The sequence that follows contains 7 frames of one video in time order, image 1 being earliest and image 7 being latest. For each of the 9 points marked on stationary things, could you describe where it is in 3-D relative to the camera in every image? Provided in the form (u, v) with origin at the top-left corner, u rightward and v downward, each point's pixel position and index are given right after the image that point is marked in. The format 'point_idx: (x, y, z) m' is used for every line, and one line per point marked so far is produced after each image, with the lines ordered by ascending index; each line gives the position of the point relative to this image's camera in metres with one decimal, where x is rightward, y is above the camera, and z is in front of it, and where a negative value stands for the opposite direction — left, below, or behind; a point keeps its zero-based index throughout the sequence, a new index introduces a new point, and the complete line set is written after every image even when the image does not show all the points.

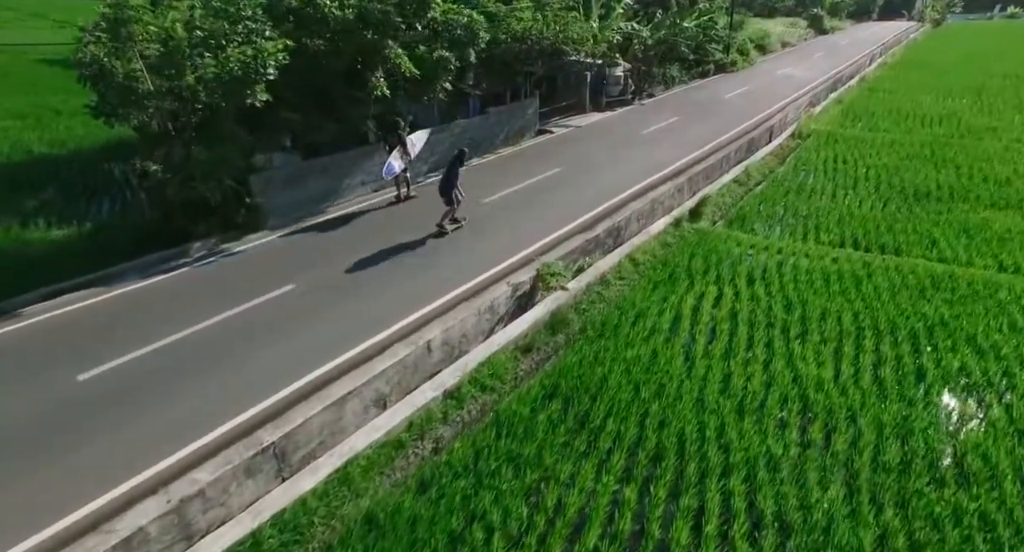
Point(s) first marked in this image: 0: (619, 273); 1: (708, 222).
0: (+1.6, 0.0, +9.2) m
1: (+3.7, +1.0, +11.4) m
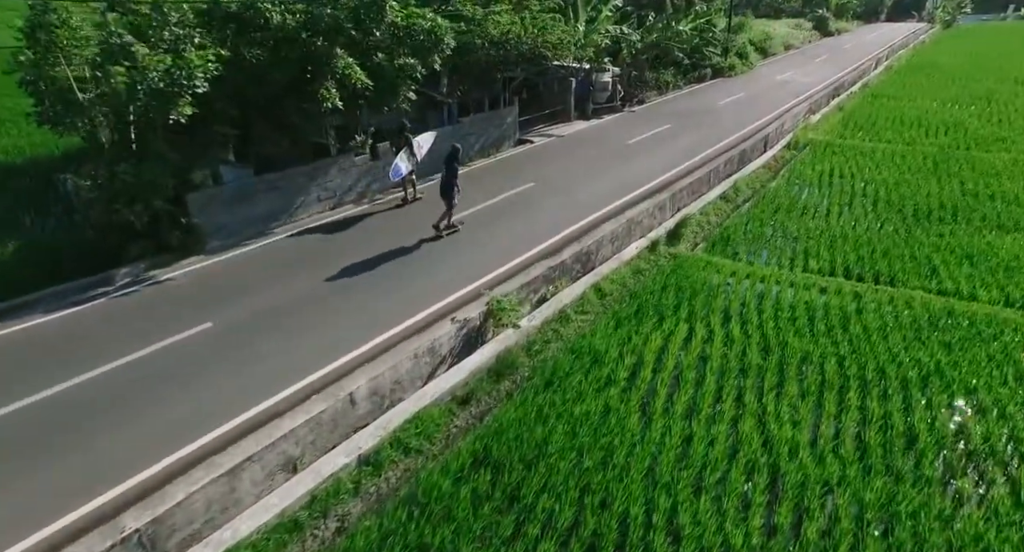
0: (+1.0, -0.4, +8.4) m
1: (+3.0, +0.5, +10.5) m
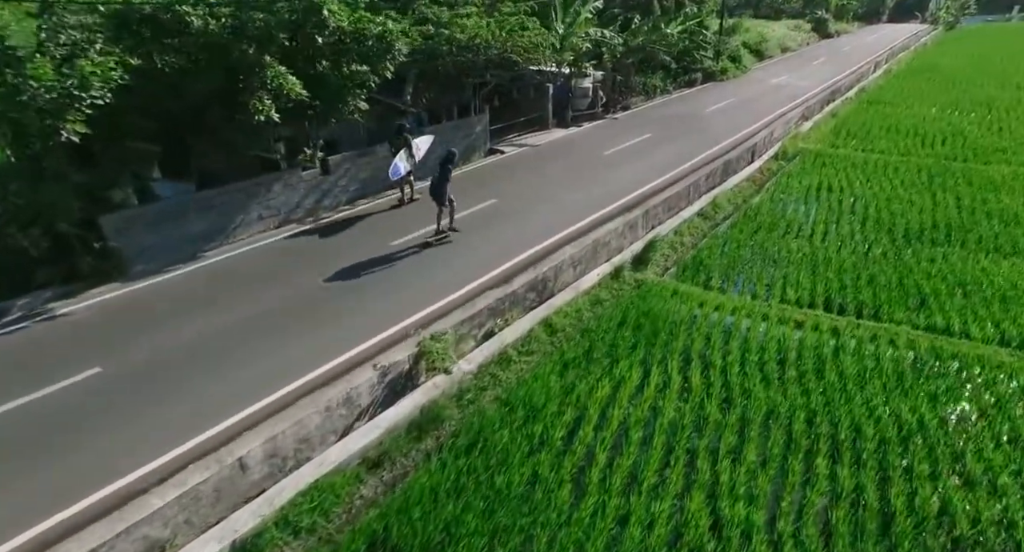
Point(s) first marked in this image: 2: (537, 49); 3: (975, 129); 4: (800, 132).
0: (+0.2, -0.9, +7.5) m
1: (+2.3, +0.1, +9.6) m
2: (+0.5, +5.5, +14.7) m
3: (+14.0, +4.4, +18.3) m
4: (+8.6, +4.3, +18.0) m
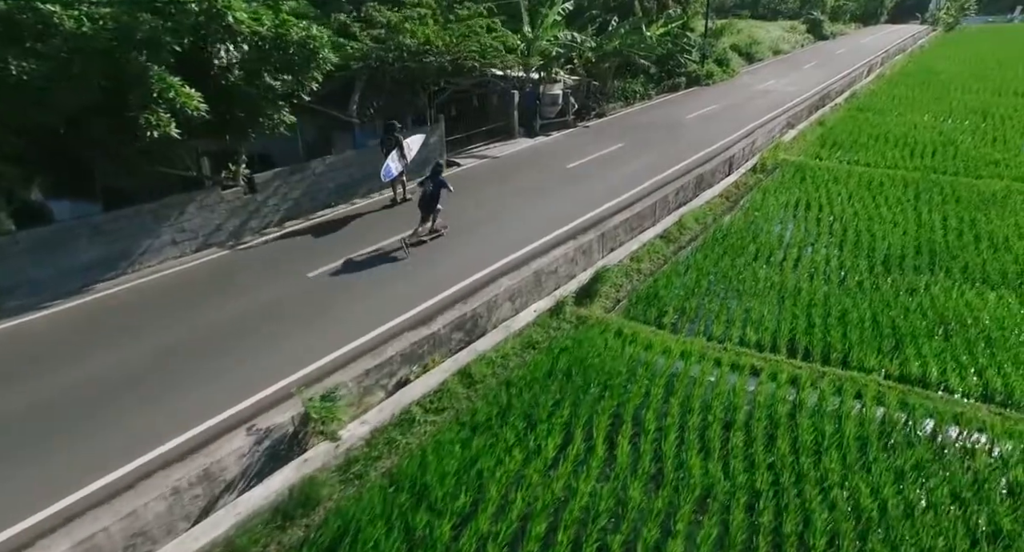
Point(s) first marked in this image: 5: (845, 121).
0: (-0.8, -1.3, +6.6) m
1: (+1.3, -0.4, +8.6) m
2: (-0.4, +5.0, +13.8) m
3: (+13.1, +3.9, +17.3) m
4: (+7.6, +3.8, +17.0) m
5: (+10.8, +5.0, +19.6) m
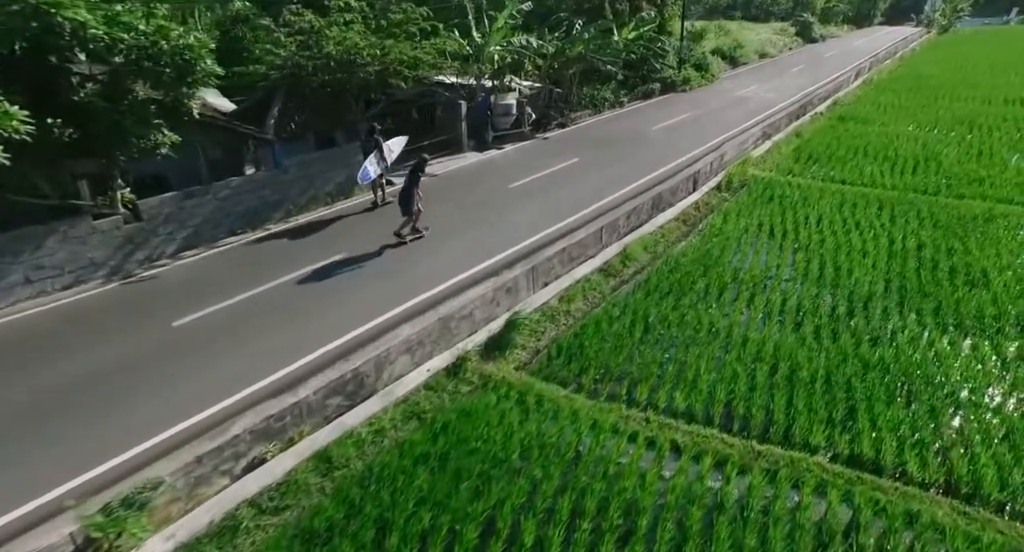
0: (-2.1, -2.0, +5.4) m
1: (0.0, -1.0, +7.5) m
2: (-1.7, +4.4, +12.6) m
3: (+11.8, +3.3, +16.2) m
4: (+6.3, +3.1, +15.8) m
5: (+9.5, +4.4, +18.4) m
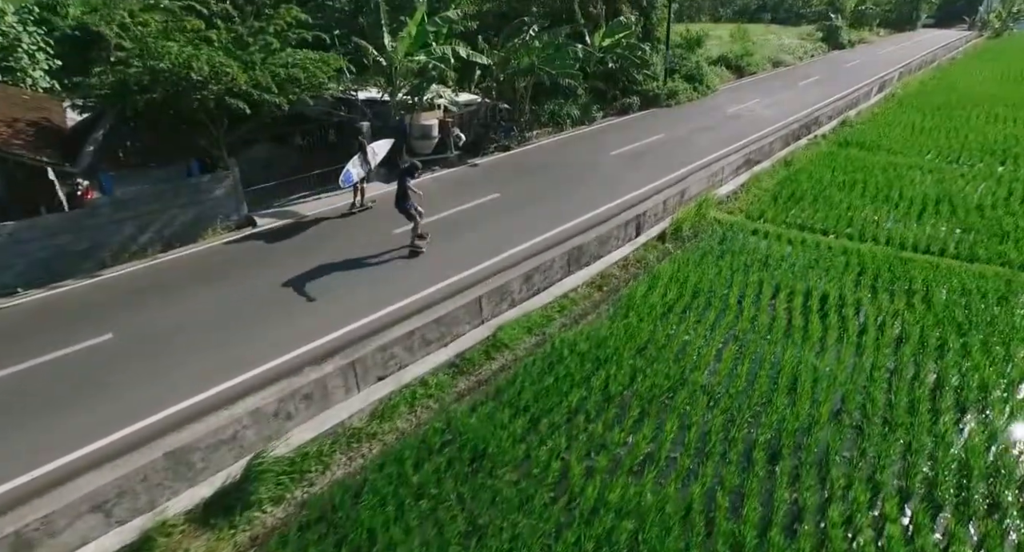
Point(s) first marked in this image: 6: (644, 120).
0: (-4.5, -3.0, +3.1) m
1: (-2.3, -2.2, +5.1) m
2: (-3.6, +3.4, +10.3) m
3: (+10.0, +1.8, +13.2) m
4: (+4.6, +1.8, +13.1) m
5: (+7.9, +3.0, +15.6) m
6: (+4.1, +4.9, +18.8) m
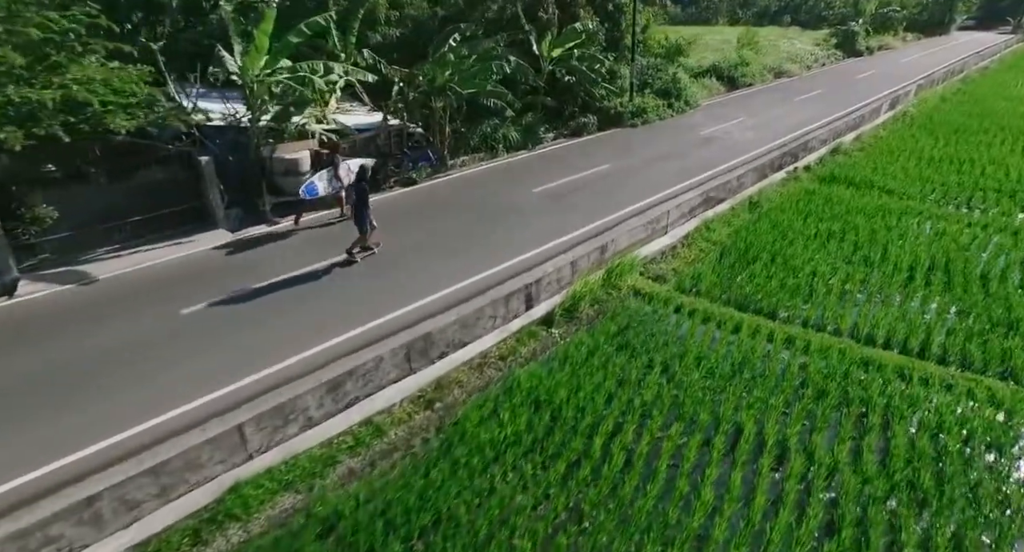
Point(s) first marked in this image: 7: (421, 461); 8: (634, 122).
0: (-7.1, -4.1, +0.8) m
1: (-4.7, -3.3, +2.7) m
2: (-5.7, +2.2, +7.9) m
3: (+8.0, +0.4, +10.3) m
4: (+2.5, +0.5, +10.5) m
5: (+6.0, +1.6, +12.8) m
6: (+2.3, +3.6, +16.2) m
7: (-0.9, -1.8, +6.0) m
8: (+3.7, +4.6, +18.0) m
